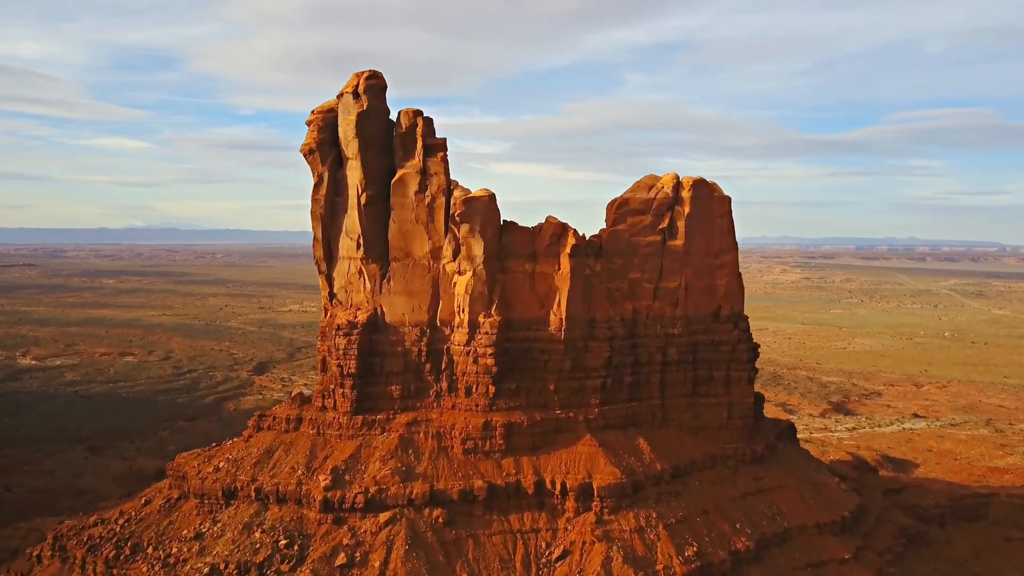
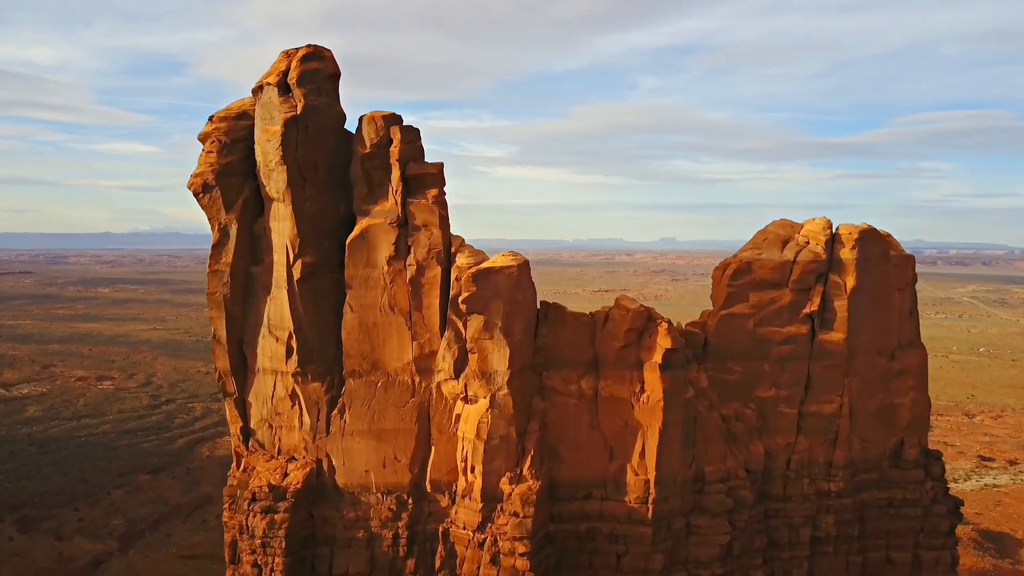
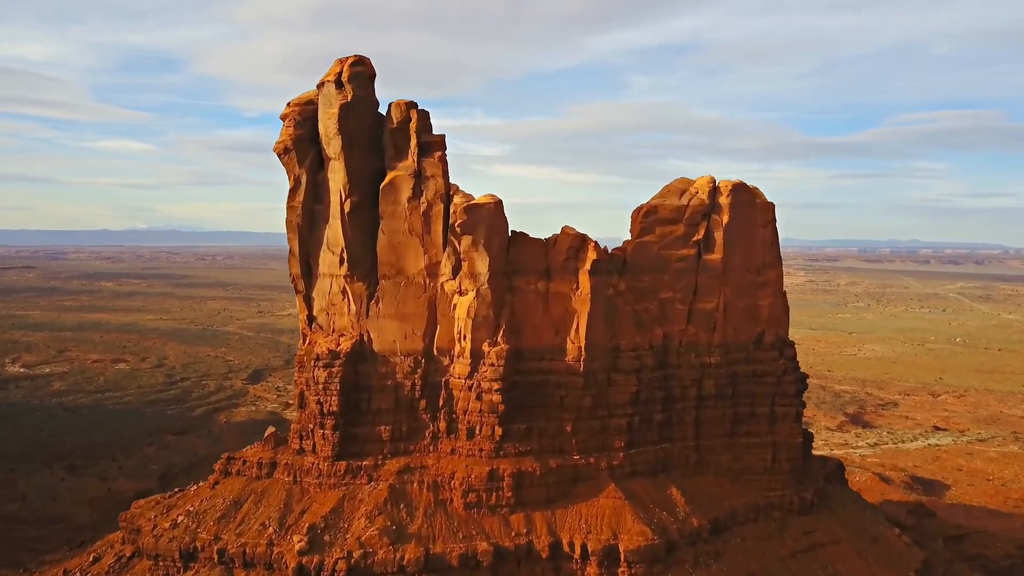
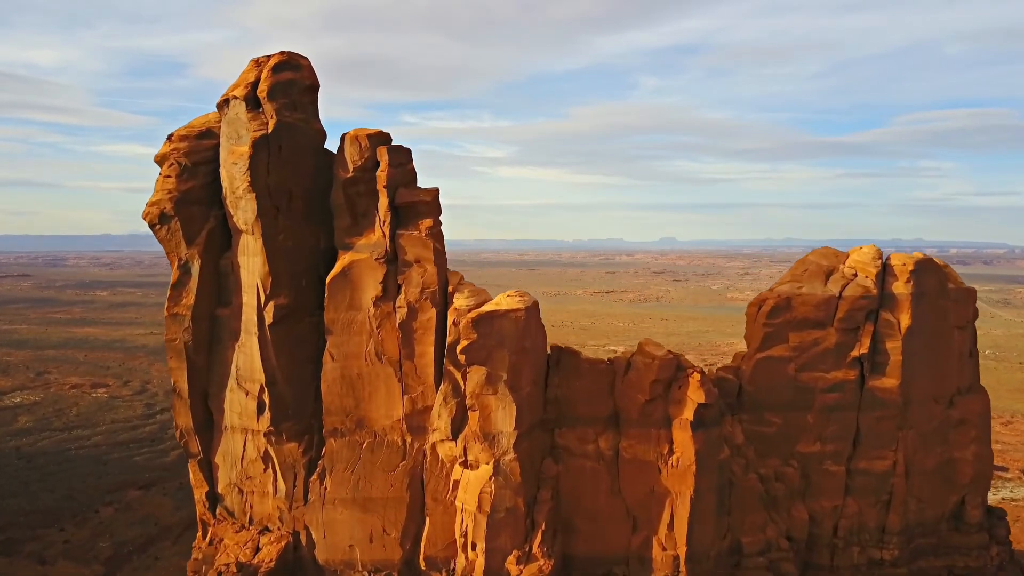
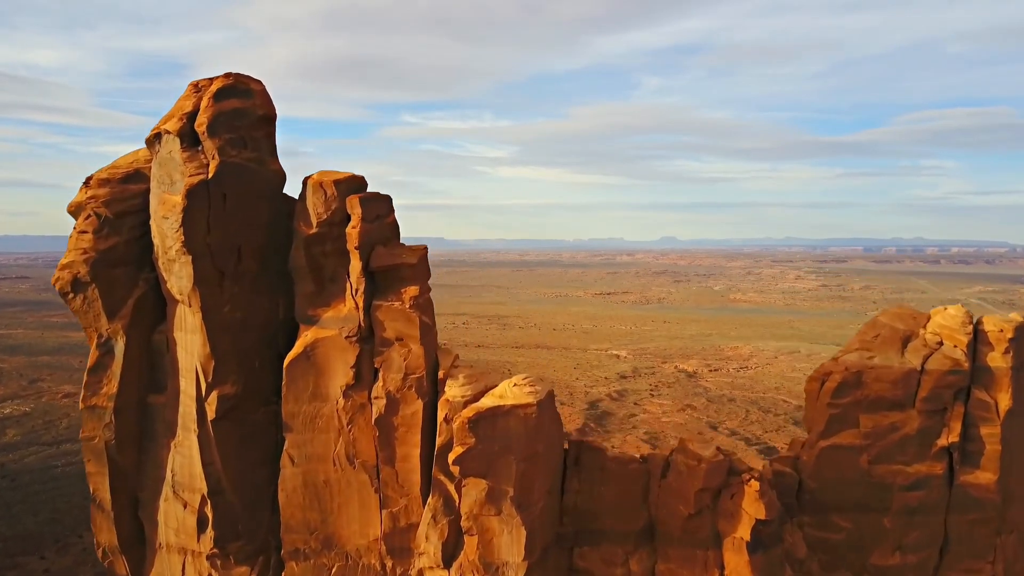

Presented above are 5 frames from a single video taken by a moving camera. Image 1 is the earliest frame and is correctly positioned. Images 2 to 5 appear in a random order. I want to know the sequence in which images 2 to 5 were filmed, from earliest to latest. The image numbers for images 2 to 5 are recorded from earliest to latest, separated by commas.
3, 2, 4, 5
